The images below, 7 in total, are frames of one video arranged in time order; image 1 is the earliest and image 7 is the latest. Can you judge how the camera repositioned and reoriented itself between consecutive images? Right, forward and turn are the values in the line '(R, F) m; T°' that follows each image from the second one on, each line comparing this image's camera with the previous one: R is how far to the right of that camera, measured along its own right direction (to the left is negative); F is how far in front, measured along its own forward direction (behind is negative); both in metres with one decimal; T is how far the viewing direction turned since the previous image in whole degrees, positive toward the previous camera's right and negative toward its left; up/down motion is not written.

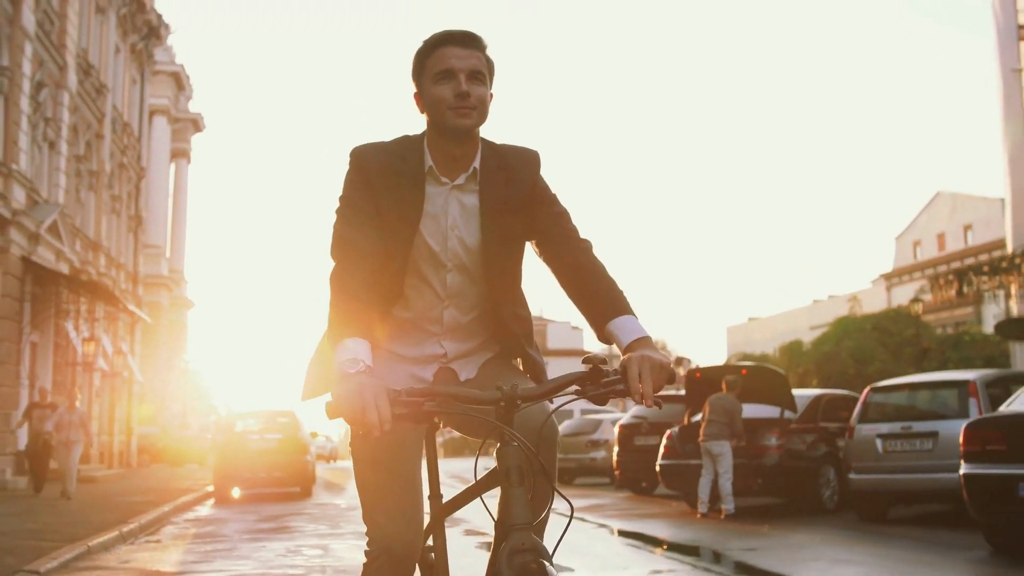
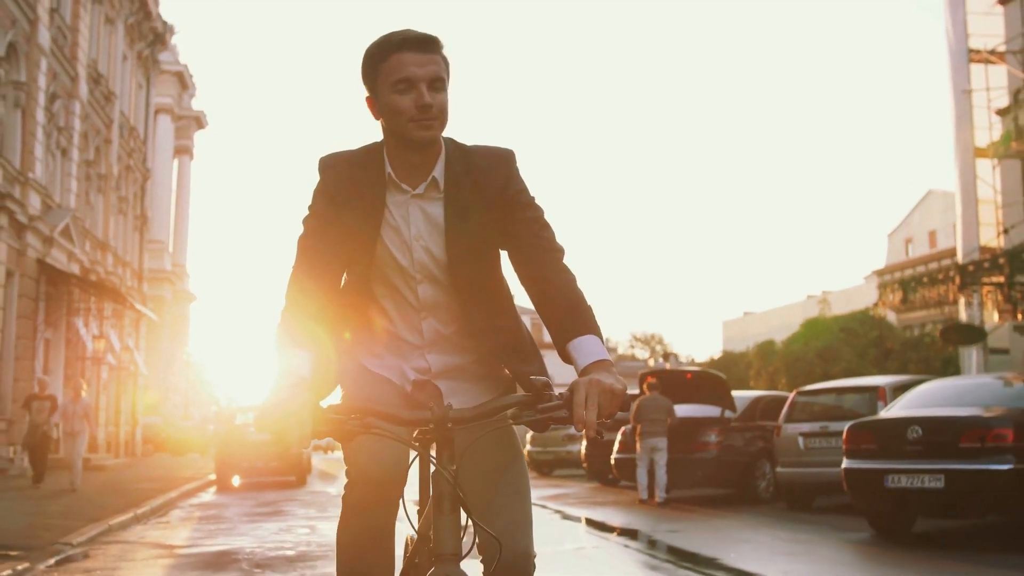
(+0.4, -1.7) m; 0°
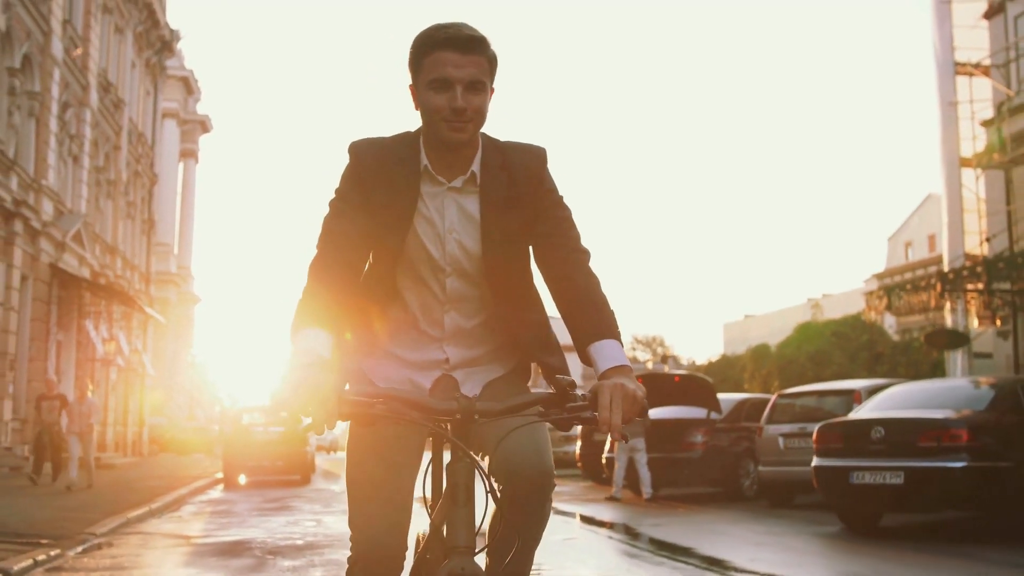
(+0.1, -0.8) m; 0°
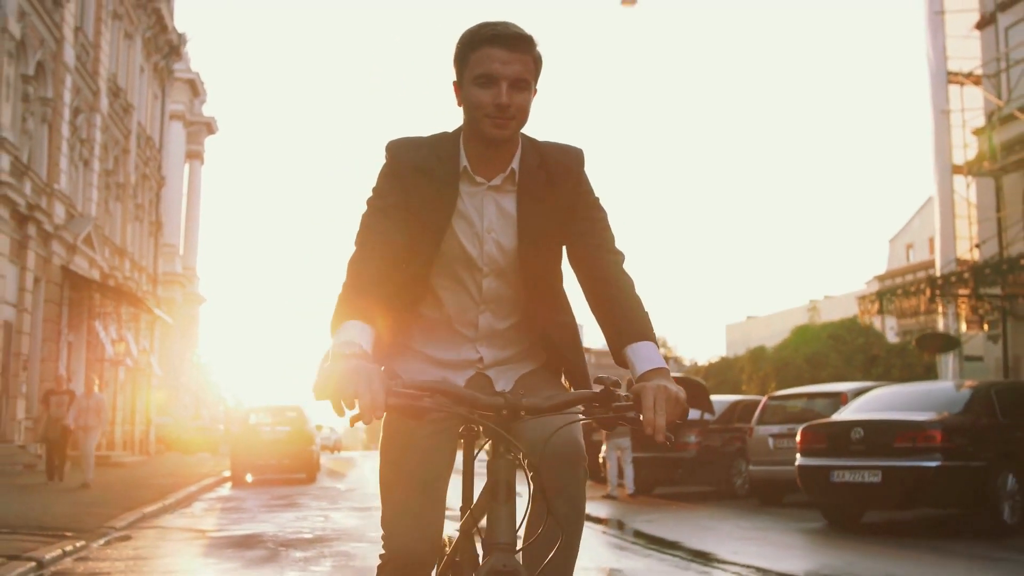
(0.0, -0.6) m; 0°
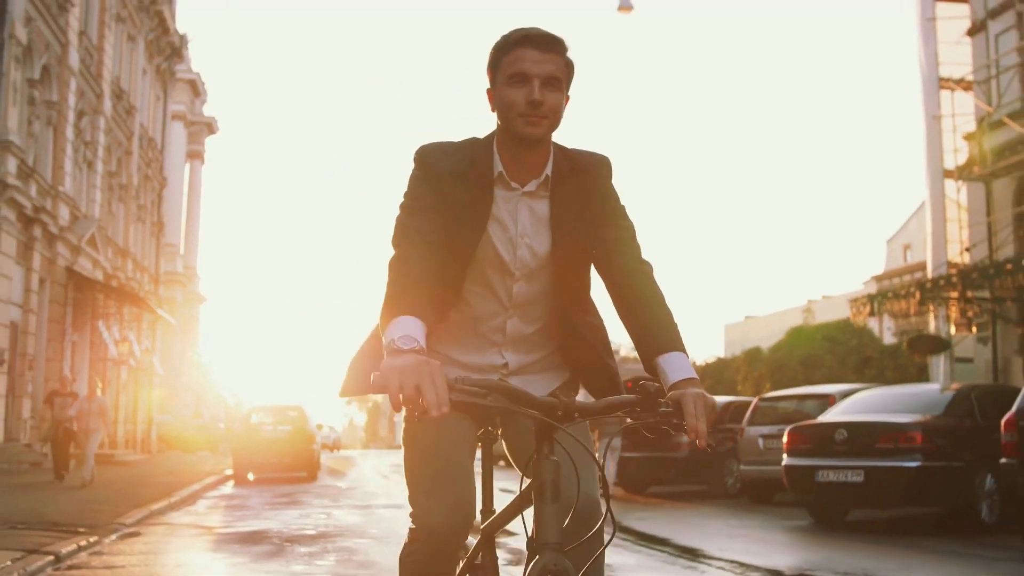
(0.0, -0.4) m; 0°
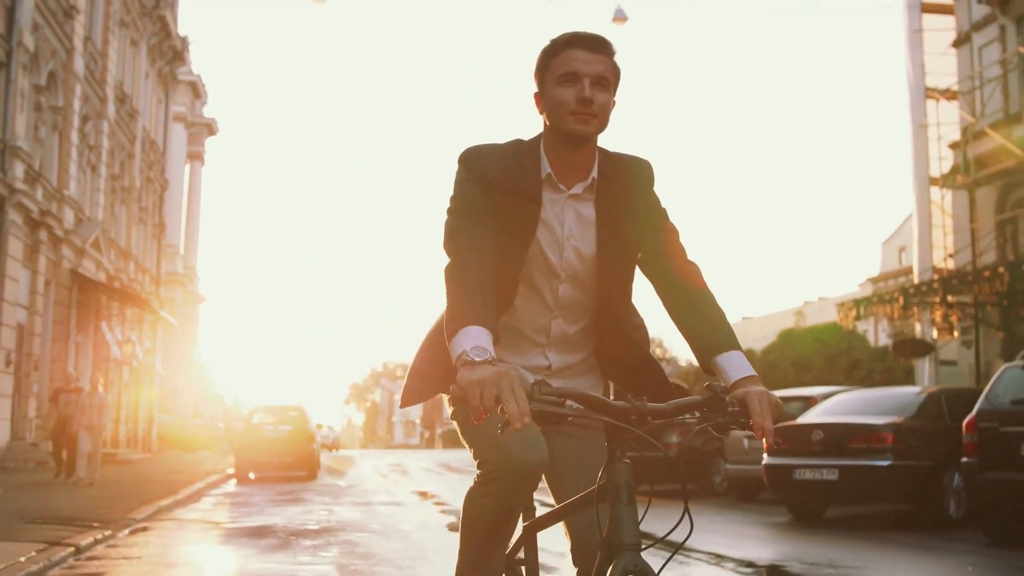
(0.0, -0.6) m; 0°
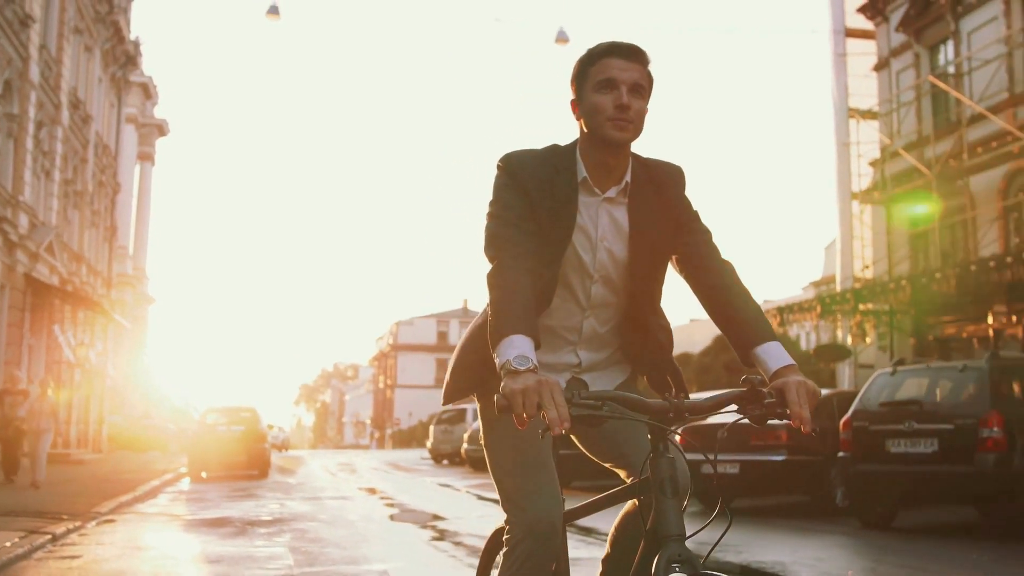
(+0.2, -1.3) m; +2°
